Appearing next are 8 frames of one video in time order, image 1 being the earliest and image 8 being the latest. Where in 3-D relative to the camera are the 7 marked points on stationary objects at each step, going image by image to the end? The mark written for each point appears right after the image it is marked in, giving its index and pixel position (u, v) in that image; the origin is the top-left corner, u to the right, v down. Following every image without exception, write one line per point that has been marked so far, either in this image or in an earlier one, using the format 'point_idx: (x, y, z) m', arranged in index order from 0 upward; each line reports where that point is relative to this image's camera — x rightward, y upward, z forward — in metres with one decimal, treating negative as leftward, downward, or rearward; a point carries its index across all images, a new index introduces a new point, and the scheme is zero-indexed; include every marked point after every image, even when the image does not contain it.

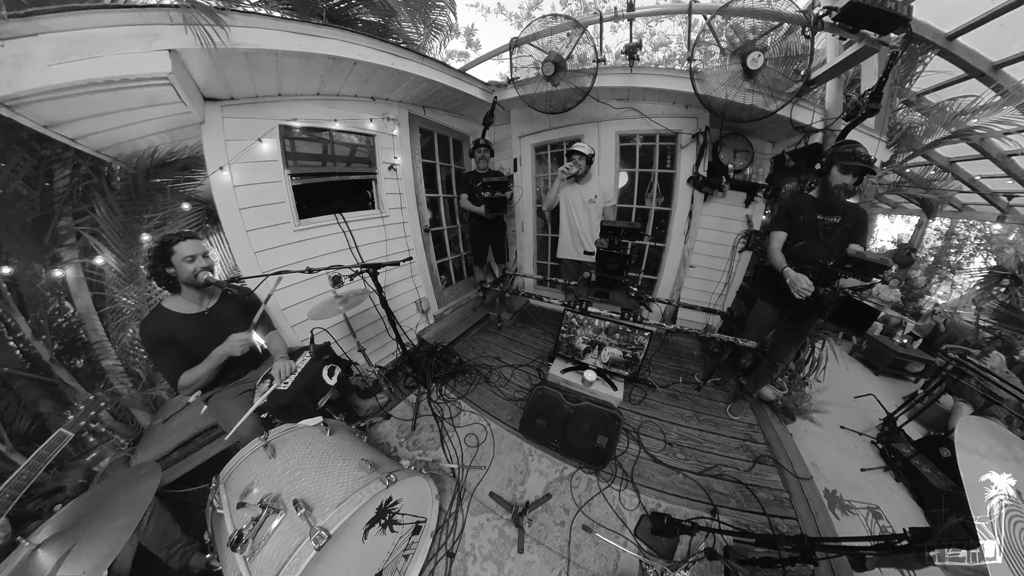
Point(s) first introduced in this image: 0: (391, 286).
0: (-1.2, 0.0, +2.9) m
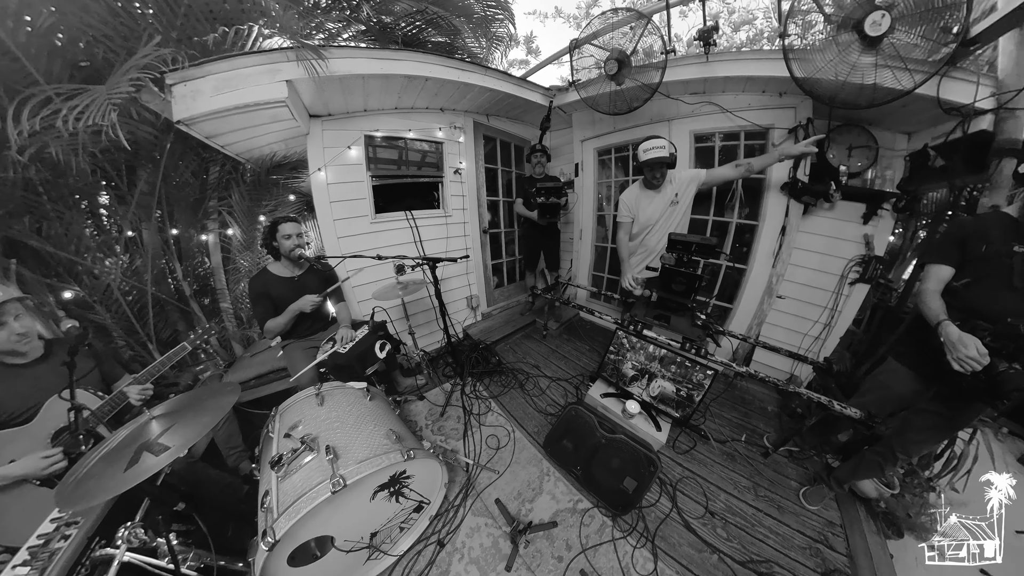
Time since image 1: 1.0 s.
0: (-0.7, +0.1, +3.2) m
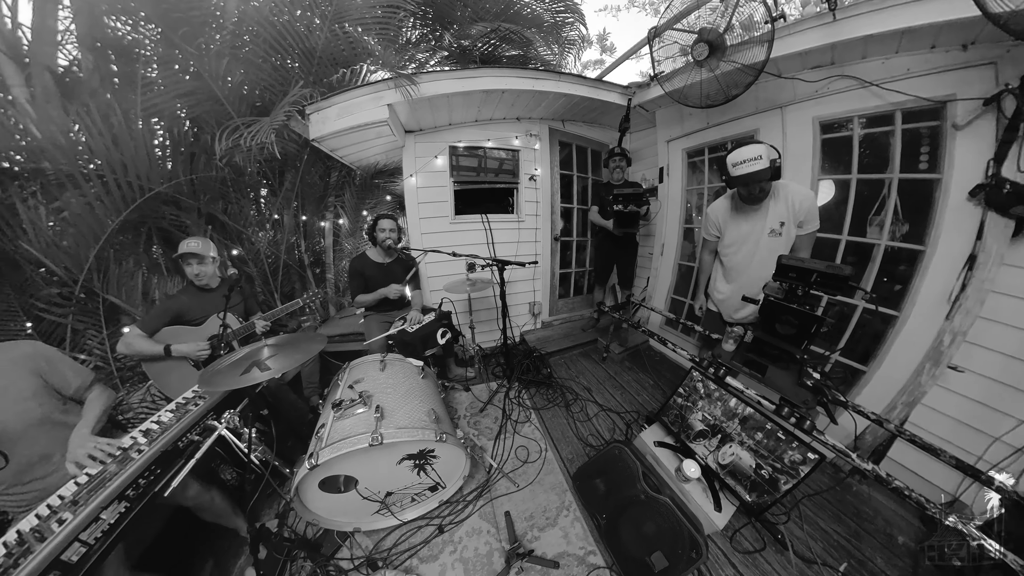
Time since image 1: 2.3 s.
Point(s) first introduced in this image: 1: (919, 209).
0: (0.0, +0.1, +3.3) m
1: (+1.9, +0.4, +1.4) m
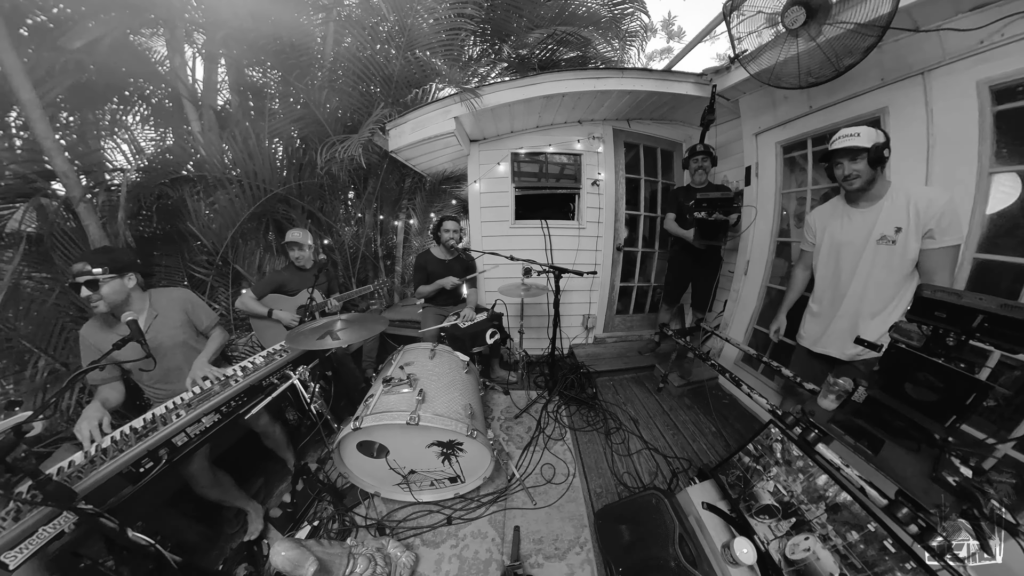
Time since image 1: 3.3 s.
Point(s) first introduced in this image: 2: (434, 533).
0: (+0.6, 0.0, +3.1) m
1: (+1.8, +0.2, +0.8) m
2: (-0.5, -1.6, +2.0) m
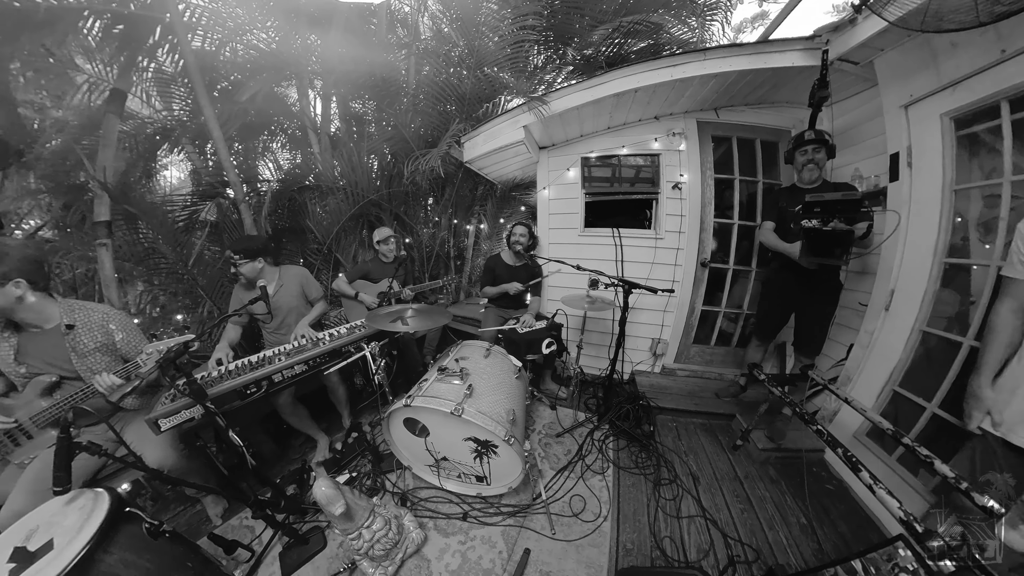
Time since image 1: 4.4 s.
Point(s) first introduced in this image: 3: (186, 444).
0: (+1.1, -0.2, +2.8) m
1: (+1.5, +0.1, +0.1) m
2: (-0.4, -1.6, +2.1) m
3: (-1.6, -0.8, +1.6) m
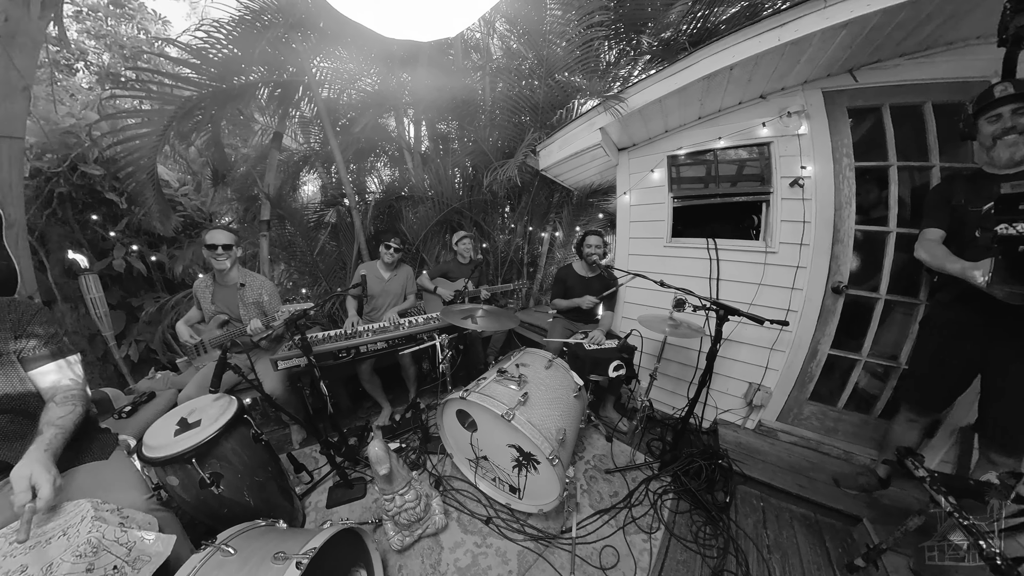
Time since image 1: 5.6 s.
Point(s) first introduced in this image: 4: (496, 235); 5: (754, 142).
0: (+1.6, -0.4, +2.2) m
1: (+0.9, 0.0, -0.4) m
2: (-0.3, -1.6, +2.1) m
3: (-1.5, -0.6, +2.1) m
4: (-0.2, +0.5, +3.1) m
5: (+1.6, +0.9, +1.9) m
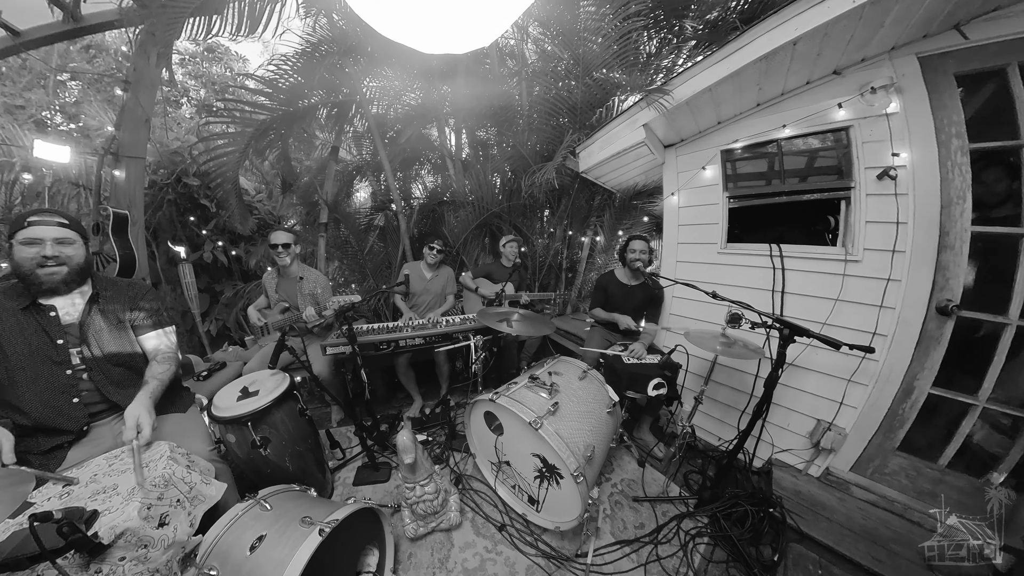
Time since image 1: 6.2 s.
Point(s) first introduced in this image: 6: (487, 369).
0: (+1.7, -0.5, +1.8) m
1: (+0.5, 0.0, -0.5) m
2: (-0.2, -1.6, +2.1) m
3: (-1.4, -0.6, +2.4) m
4: (+0.2, +0.5, +3.1) m
5: (+1.7, +0.9, +1.6) m
6: (-0.2, -0.8, +3.0) m
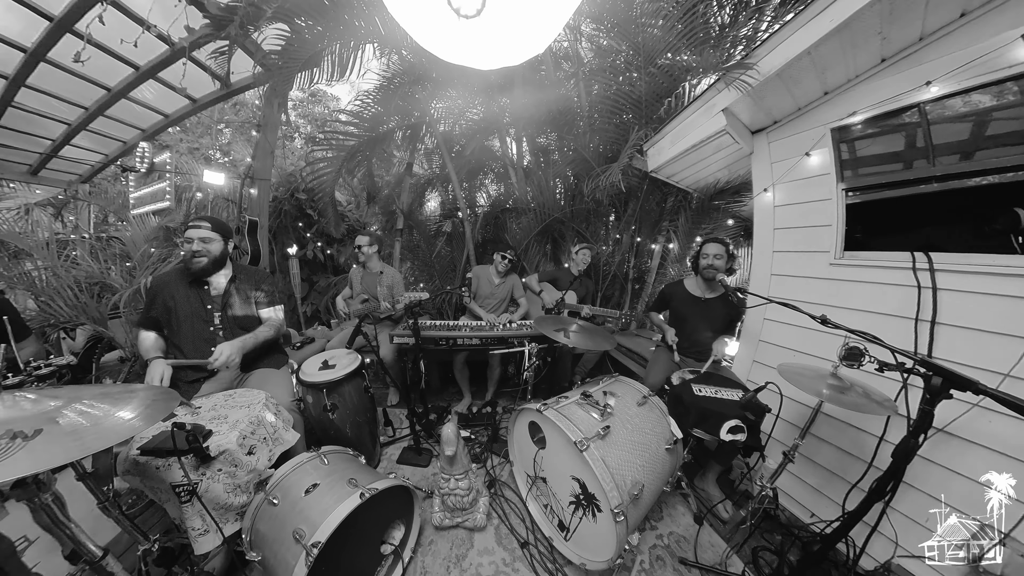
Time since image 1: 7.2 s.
0: (+1.7, -0.6, +1.2) m
1: (-0.1, +0.1, -0.6) m
2: (0.0, -1.7, +2.1) m
3: (-1.0, -0.6, +2.7) m
4: (+0.8, +0.4, +2.9) m
5: (+1.8, +0.7, +1.0) m
6: (+0.2, -0.9, +2.9) m
